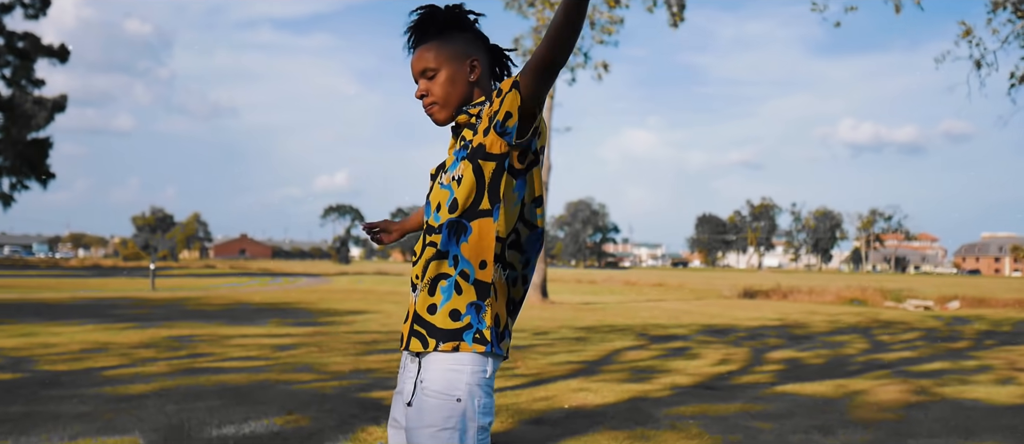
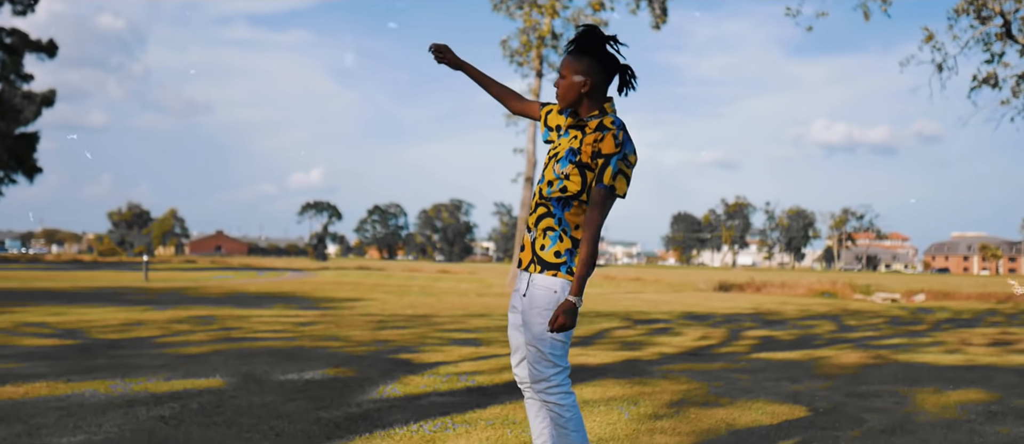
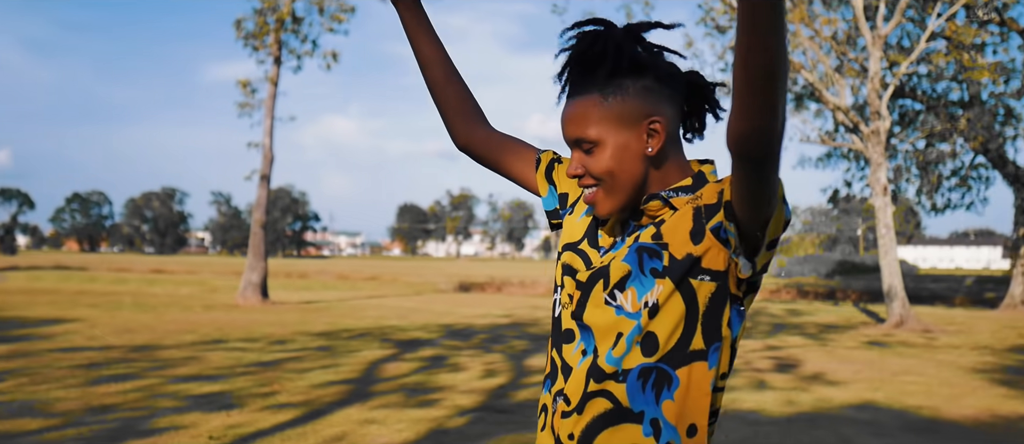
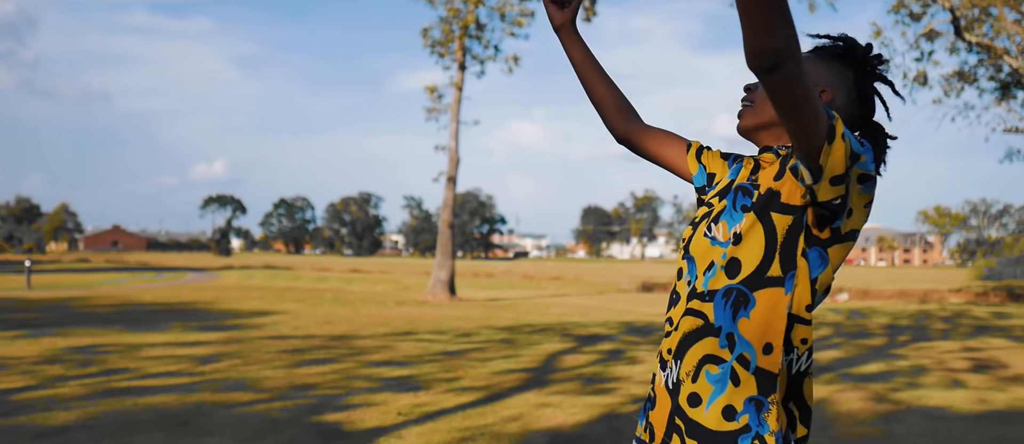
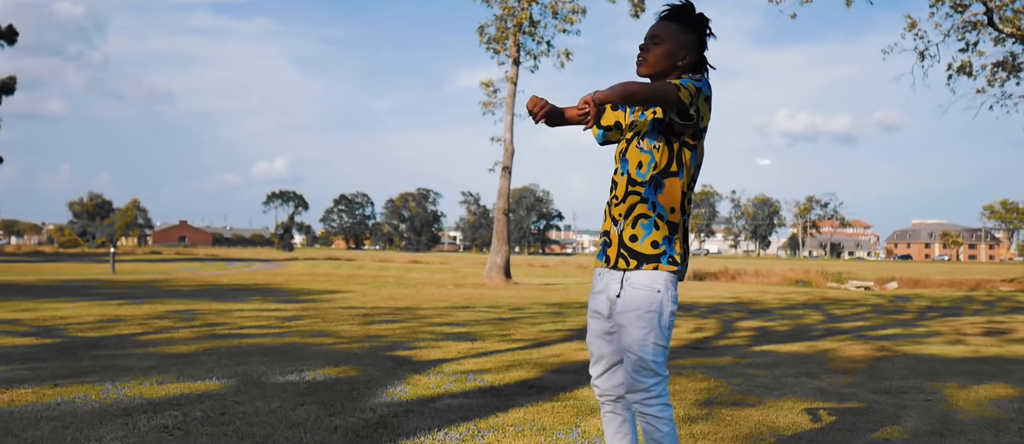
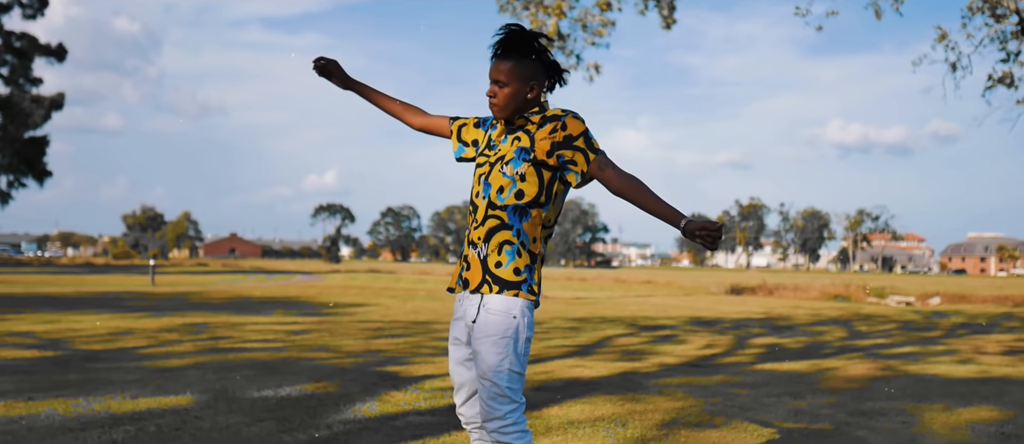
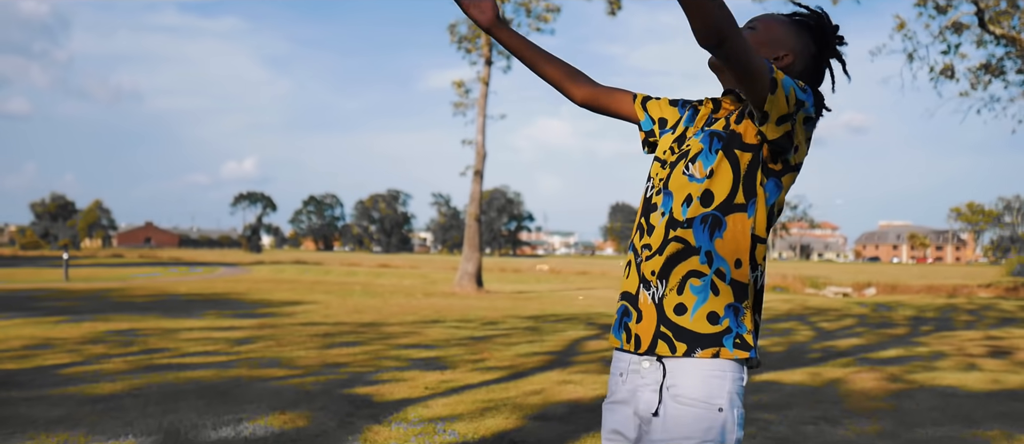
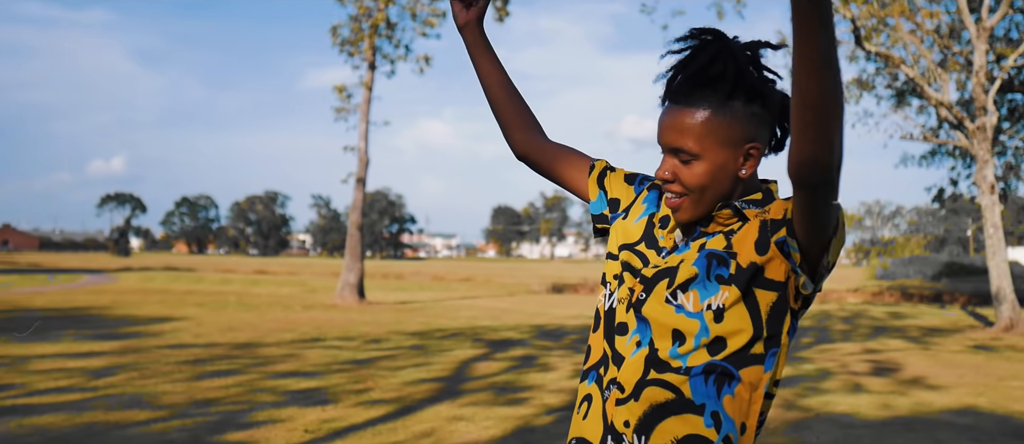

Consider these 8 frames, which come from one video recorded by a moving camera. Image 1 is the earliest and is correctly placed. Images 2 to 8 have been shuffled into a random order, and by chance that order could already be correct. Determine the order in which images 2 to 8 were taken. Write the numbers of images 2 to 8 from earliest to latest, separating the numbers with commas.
6, 2, 5, 7, 4, 8, 3
